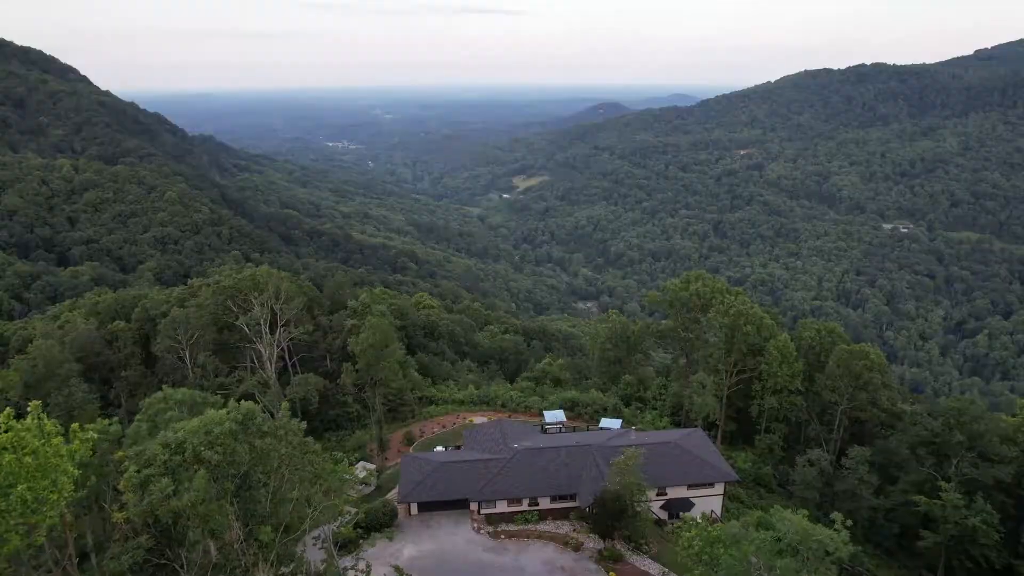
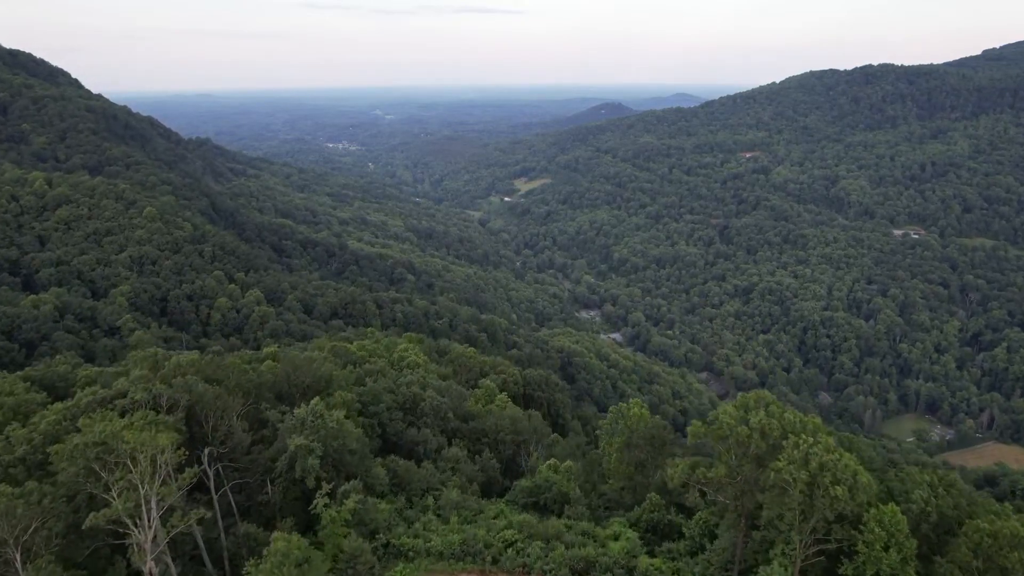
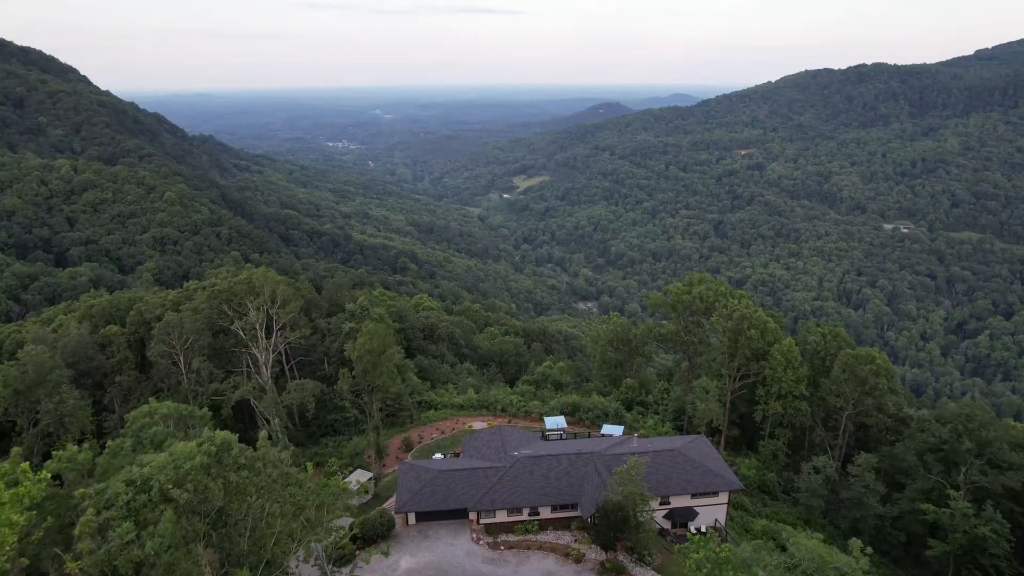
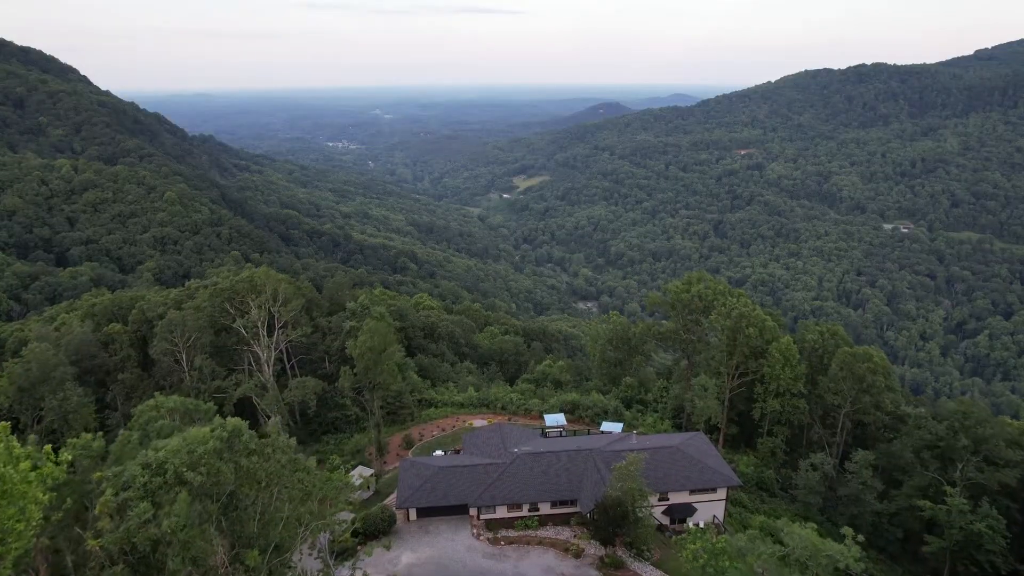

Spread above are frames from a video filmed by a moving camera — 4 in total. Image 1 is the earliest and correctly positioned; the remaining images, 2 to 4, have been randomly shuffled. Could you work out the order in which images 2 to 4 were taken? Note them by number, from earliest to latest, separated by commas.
4, 3, 2
